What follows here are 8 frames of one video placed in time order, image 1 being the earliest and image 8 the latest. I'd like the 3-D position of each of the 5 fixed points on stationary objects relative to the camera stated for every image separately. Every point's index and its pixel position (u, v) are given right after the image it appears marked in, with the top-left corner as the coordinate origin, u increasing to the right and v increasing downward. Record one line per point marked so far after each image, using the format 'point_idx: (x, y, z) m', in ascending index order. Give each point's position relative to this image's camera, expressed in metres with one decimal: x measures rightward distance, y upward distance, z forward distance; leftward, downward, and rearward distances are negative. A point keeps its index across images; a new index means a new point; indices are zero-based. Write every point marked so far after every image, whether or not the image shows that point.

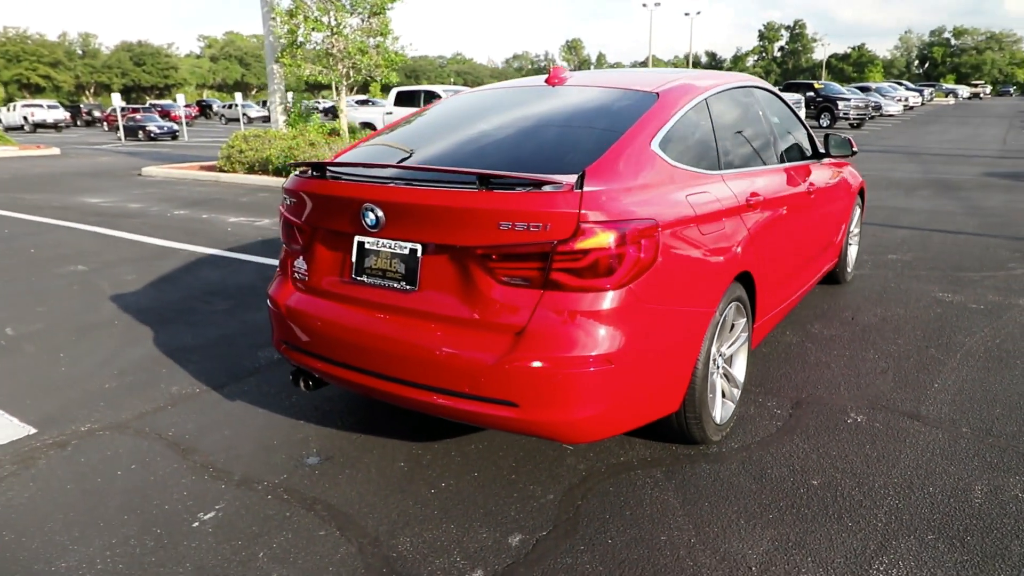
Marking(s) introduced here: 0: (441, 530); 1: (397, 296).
0: (-0.3, -1.0, +2.8) m
1: (-0.5, 0.0, +2.9) m
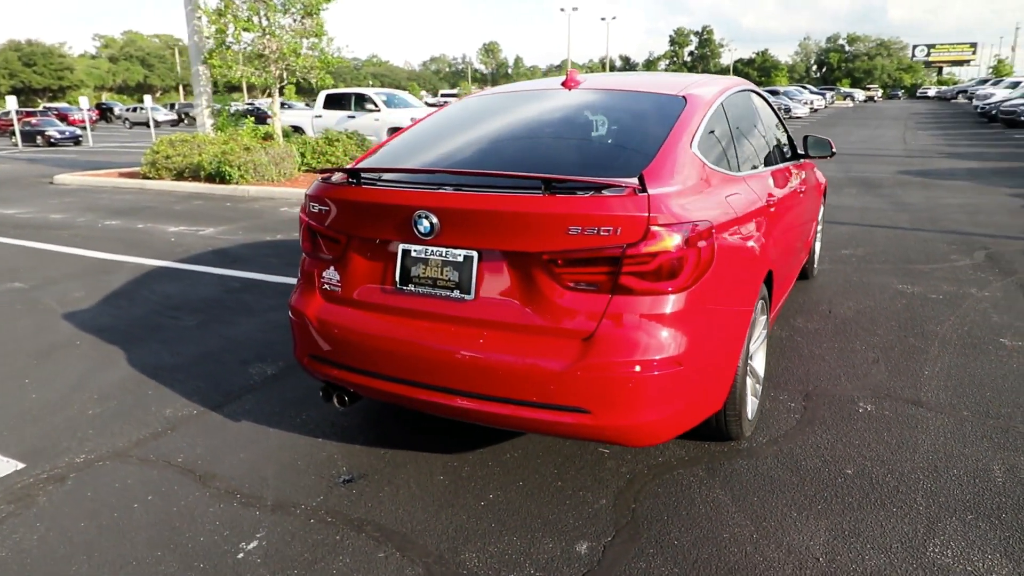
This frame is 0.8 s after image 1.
0: (0.0, -1.0, +2.8) m
1: (-0.2, -0.1, +2.8) m
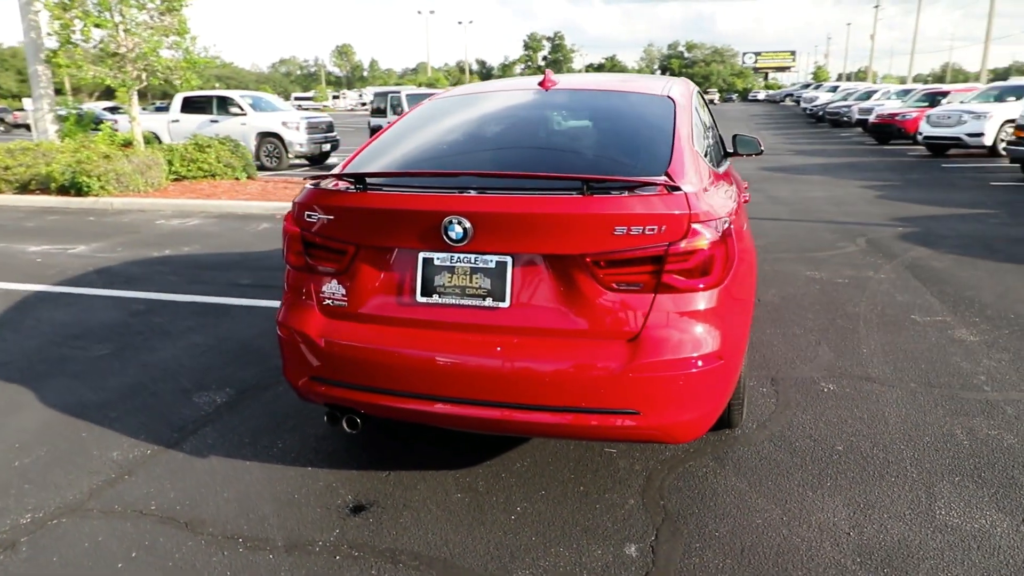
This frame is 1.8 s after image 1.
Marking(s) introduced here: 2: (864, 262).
0: (+0.2, -1.0, +2.7) m
1: (-0.1, -0.1, +2.7) m
2: (+3.6, +0.3, +7.1) m
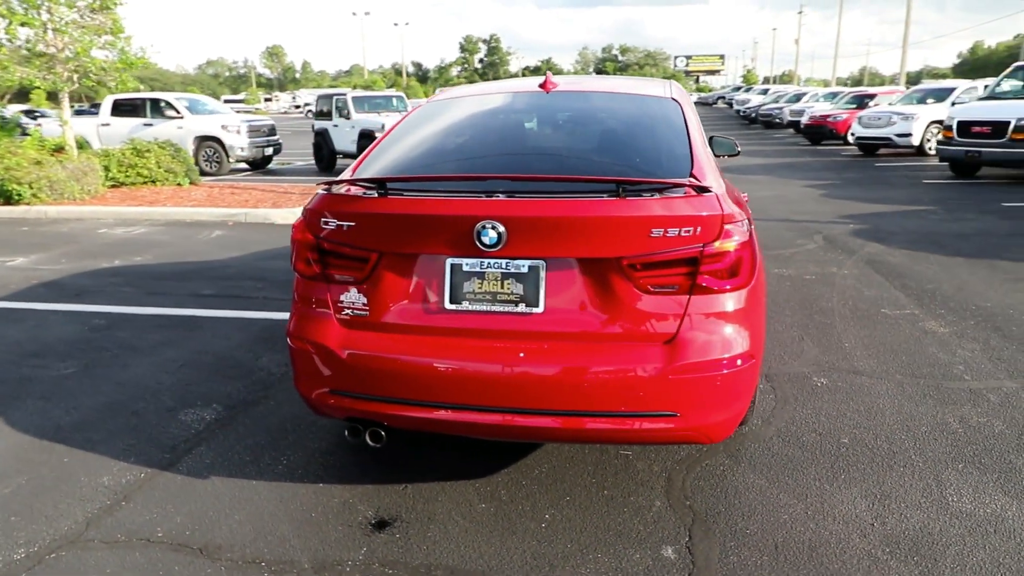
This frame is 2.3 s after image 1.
0: (+0.3, -1.0, +2.6) m
1: (0.0, -0.1, +2.7) m
2: (+3.3, +0.3, +7.4) m
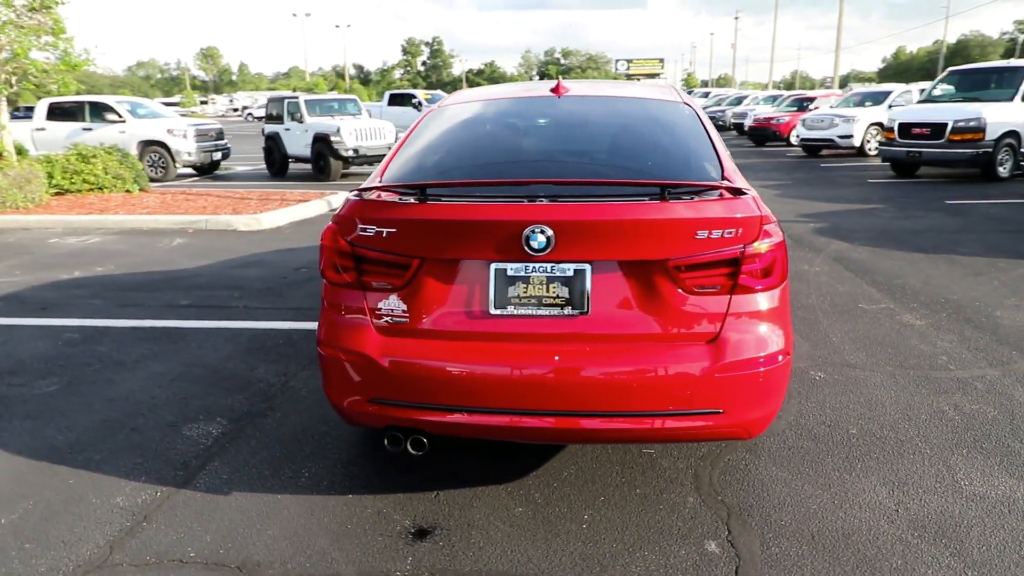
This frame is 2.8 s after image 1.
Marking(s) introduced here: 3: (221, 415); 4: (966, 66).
0: (+0.5, -1.0, +2.7) m
1: (+0.2, -0.1, +2.7) m
2: (+3.1, +0.3, +7.7) m
3: (-1.7, -0.7, +4.0) m
4: (+9.7, +4.8, +15.1) m
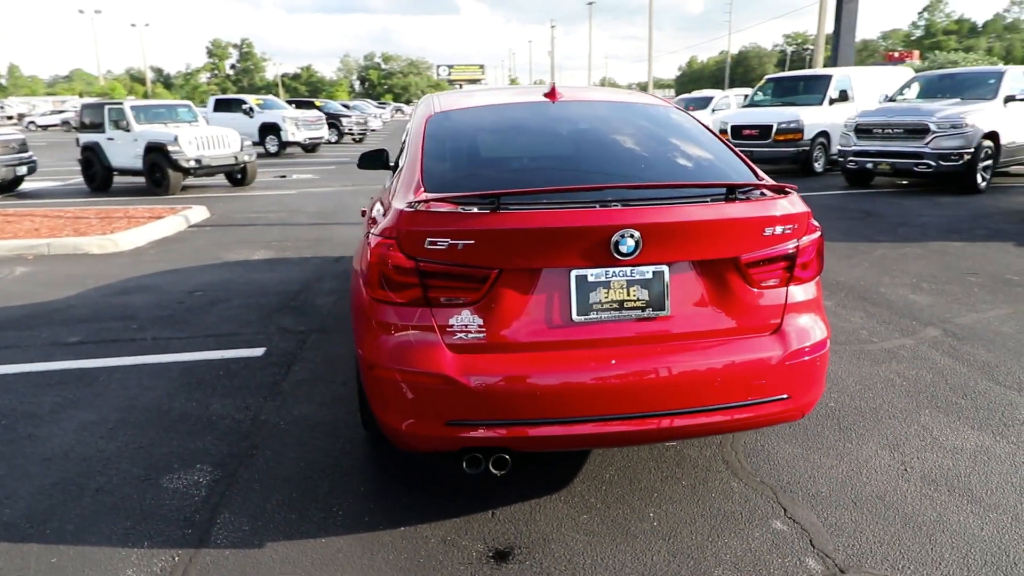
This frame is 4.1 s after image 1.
0: (+0.8, -1.0, +2.8) m
1: (+0.5, -0.1, +2.7) m
2: (+2.1, +0.4, +8.2) m
3: (-1.6, -0.9, +3.6) m
4: (+6.5, +5.2, +17.0) m
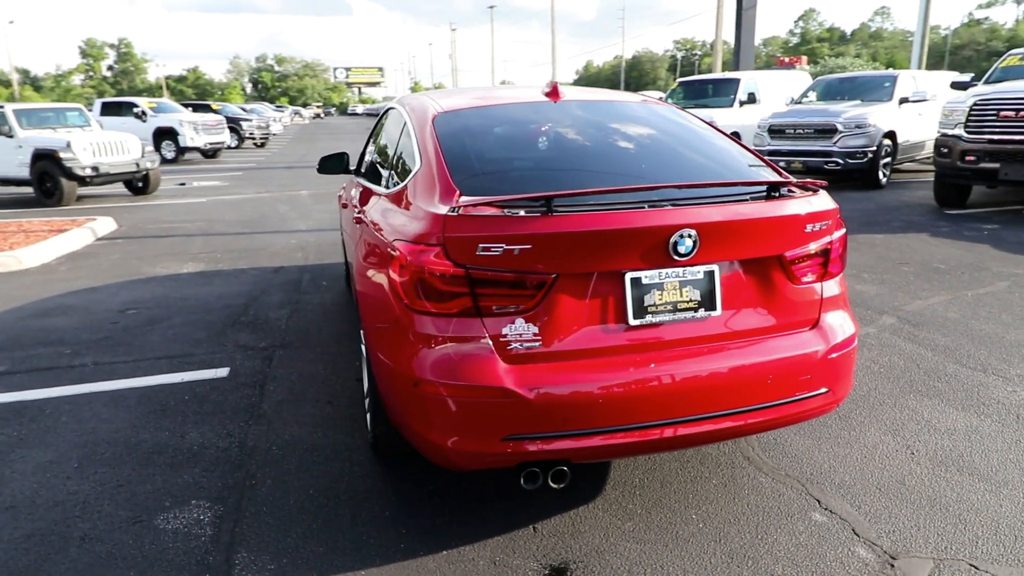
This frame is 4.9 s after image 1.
0: (+1.1, -1.0, +2.8) m
1: (+0.7, -0.2, +2.7) m
2: (+1.5, +0.5, +8.4) m
3: (-1.5, -1.0, +3.2) m
4: (+4.5, +5.3, +17.7) m
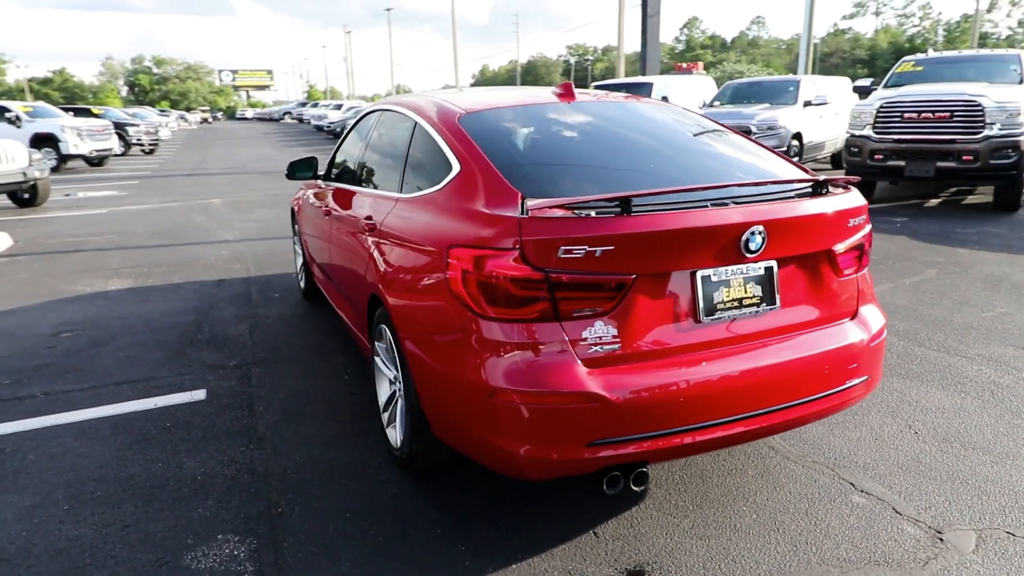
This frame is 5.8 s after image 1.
0: (+1.3, -1.0, +2.9) m
1: (+0.9, -0.1, +2.7) m
2: (+0.9, +0.5, +8.5) m
3: (-1.2, -1.0, +3.0) m
4: (+2.4, +5.3, +18.1) m
